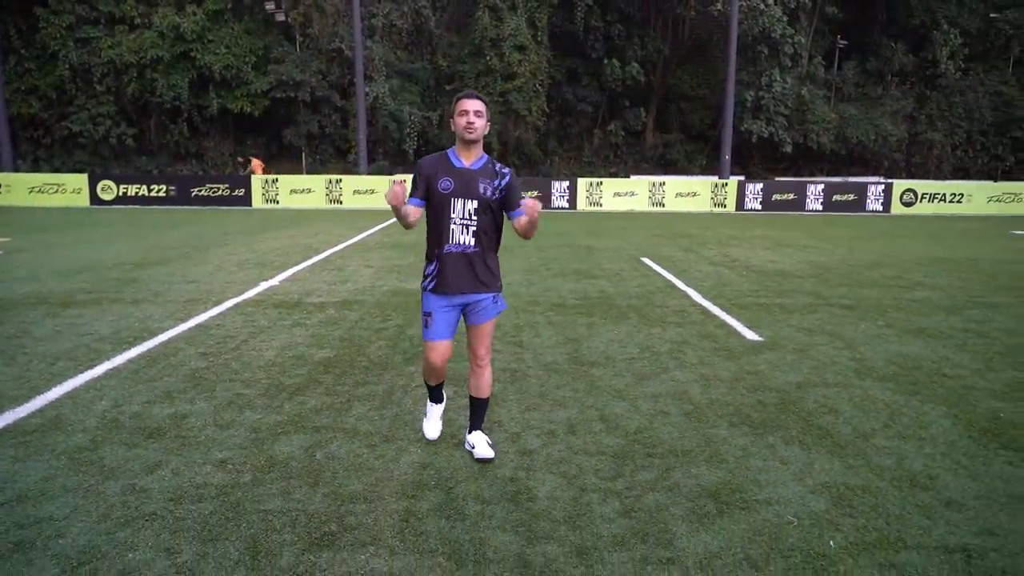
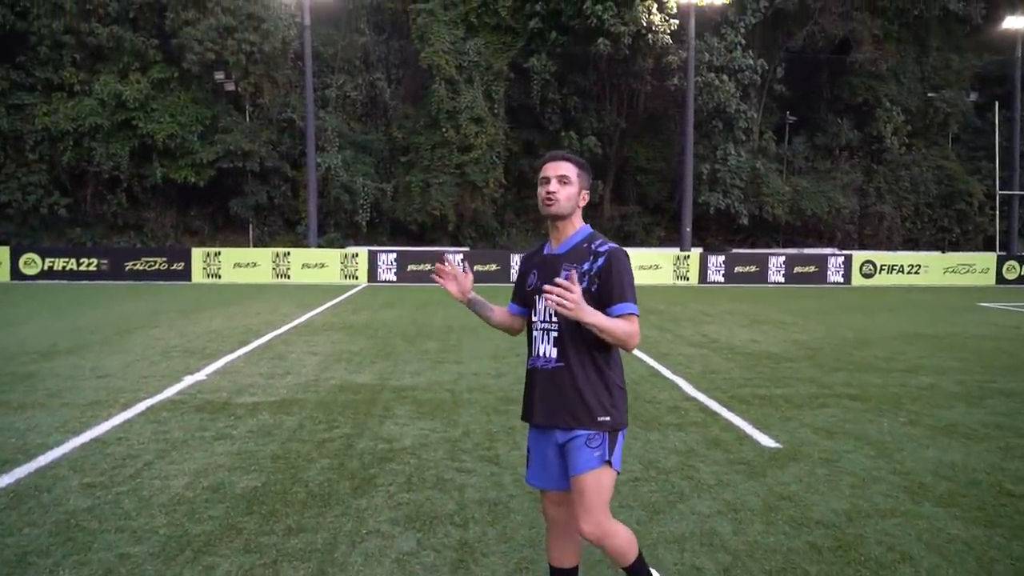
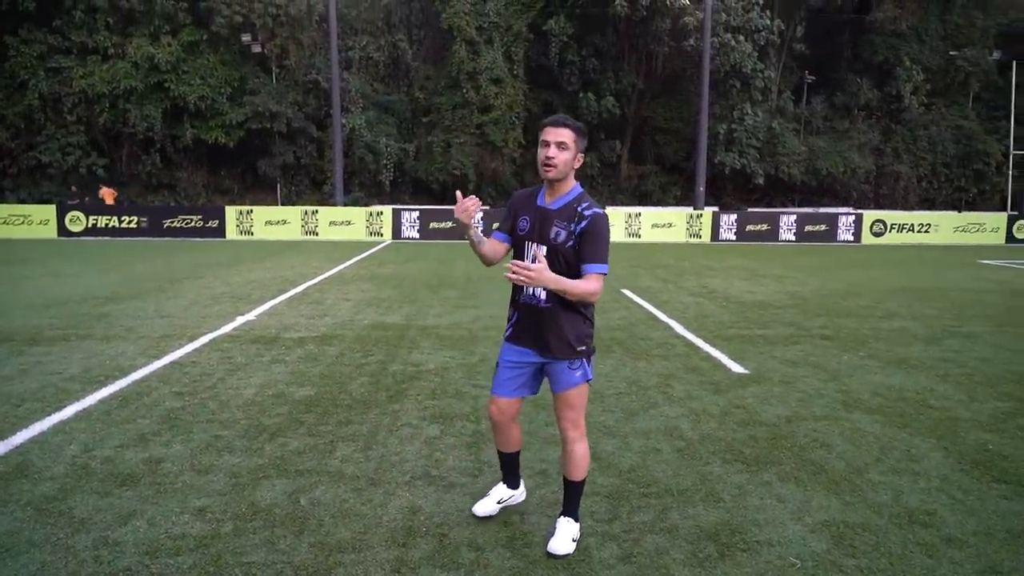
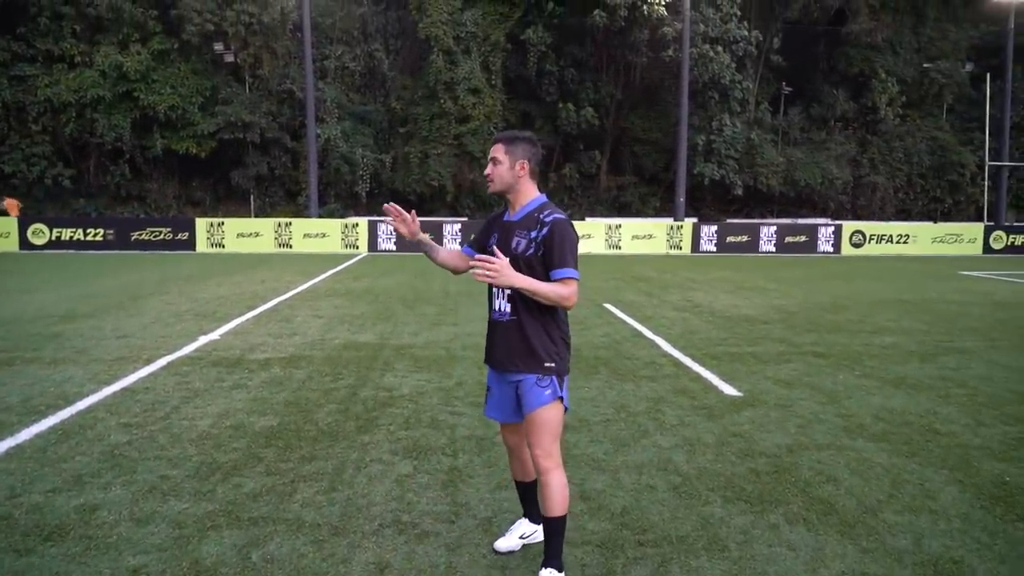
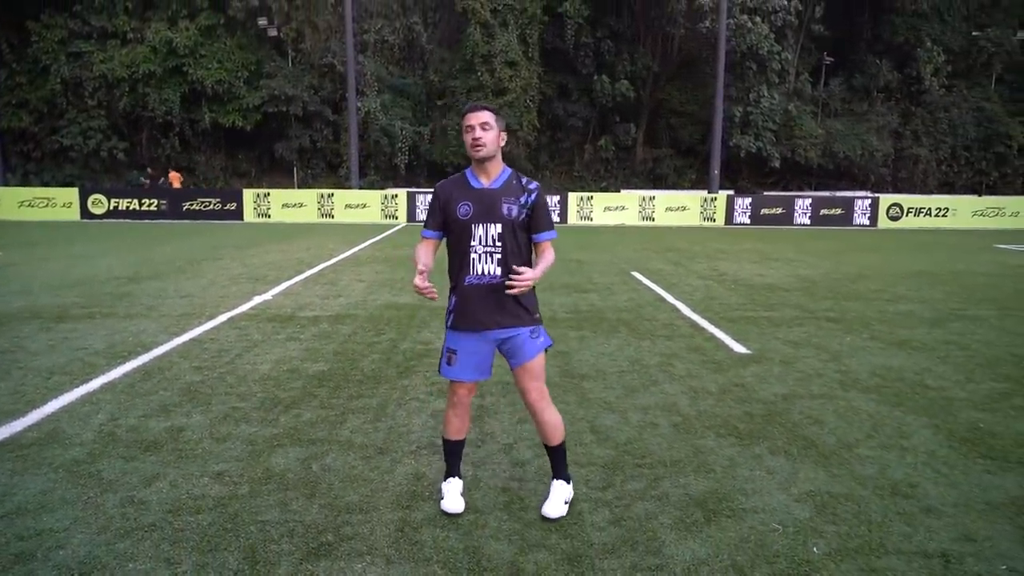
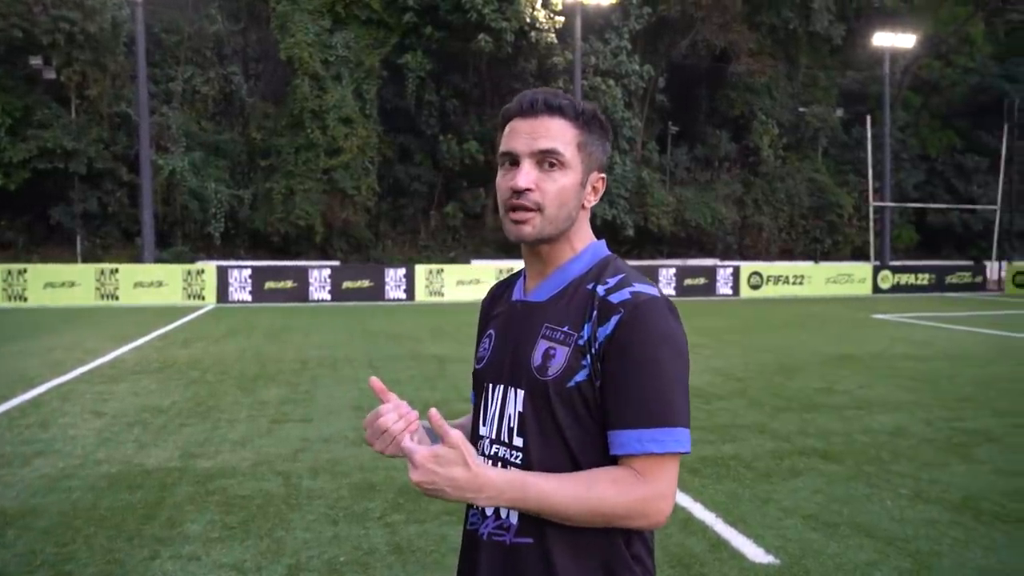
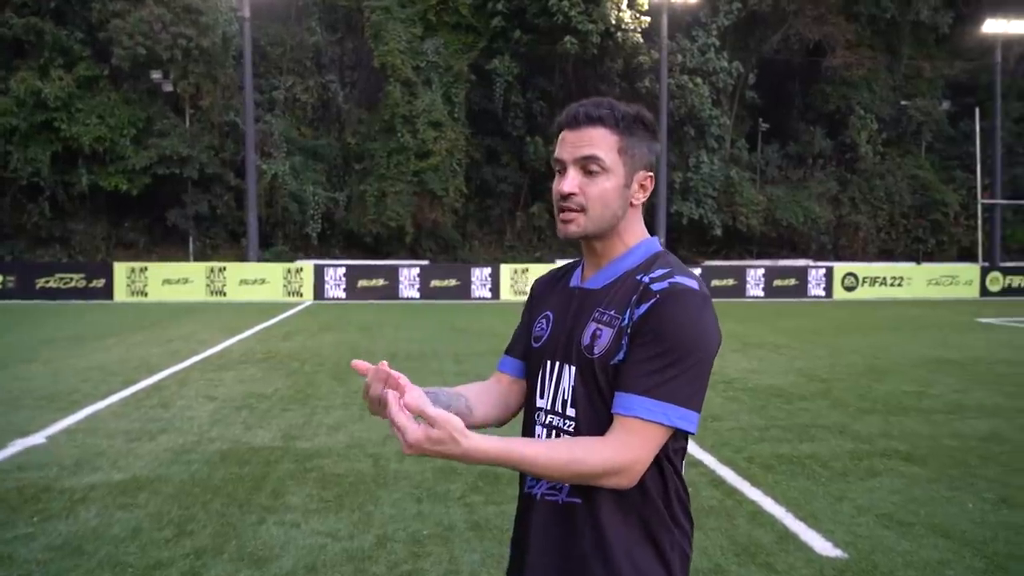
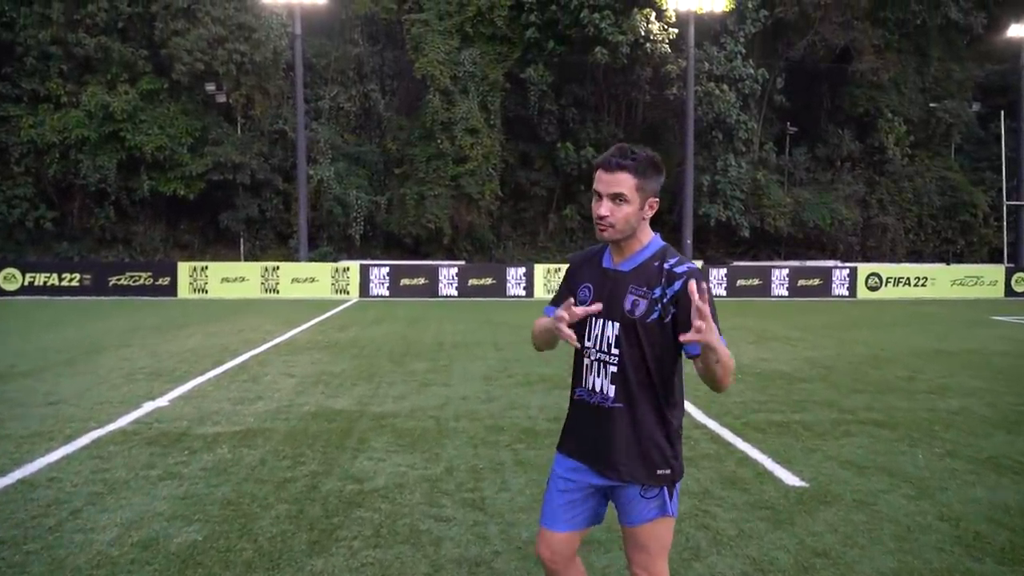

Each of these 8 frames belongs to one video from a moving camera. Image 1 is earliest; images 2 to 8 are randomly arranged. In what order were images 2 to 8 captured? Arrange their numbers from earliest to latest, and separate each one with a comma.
5, 3, 4, 2, 8, 7, 6
